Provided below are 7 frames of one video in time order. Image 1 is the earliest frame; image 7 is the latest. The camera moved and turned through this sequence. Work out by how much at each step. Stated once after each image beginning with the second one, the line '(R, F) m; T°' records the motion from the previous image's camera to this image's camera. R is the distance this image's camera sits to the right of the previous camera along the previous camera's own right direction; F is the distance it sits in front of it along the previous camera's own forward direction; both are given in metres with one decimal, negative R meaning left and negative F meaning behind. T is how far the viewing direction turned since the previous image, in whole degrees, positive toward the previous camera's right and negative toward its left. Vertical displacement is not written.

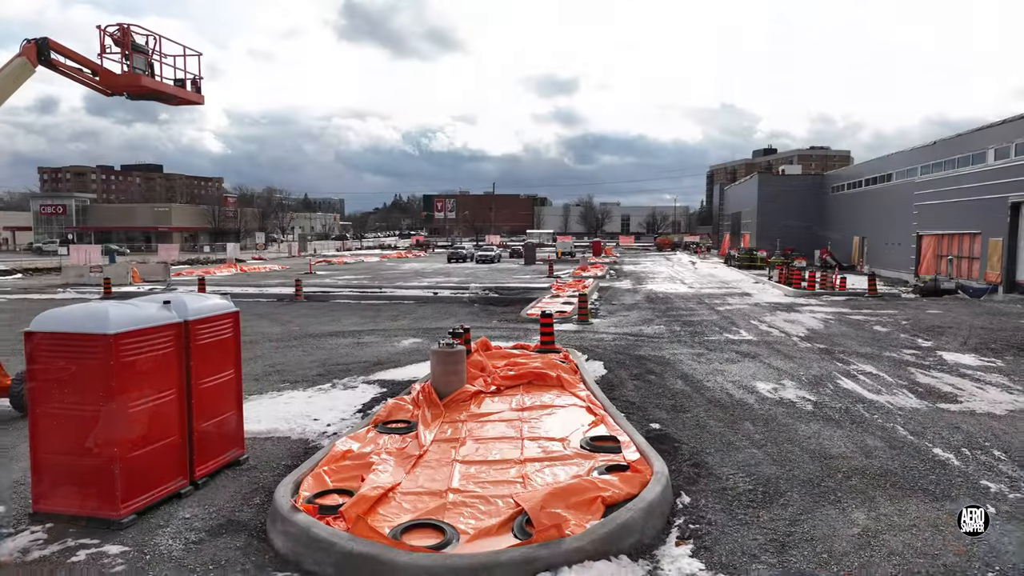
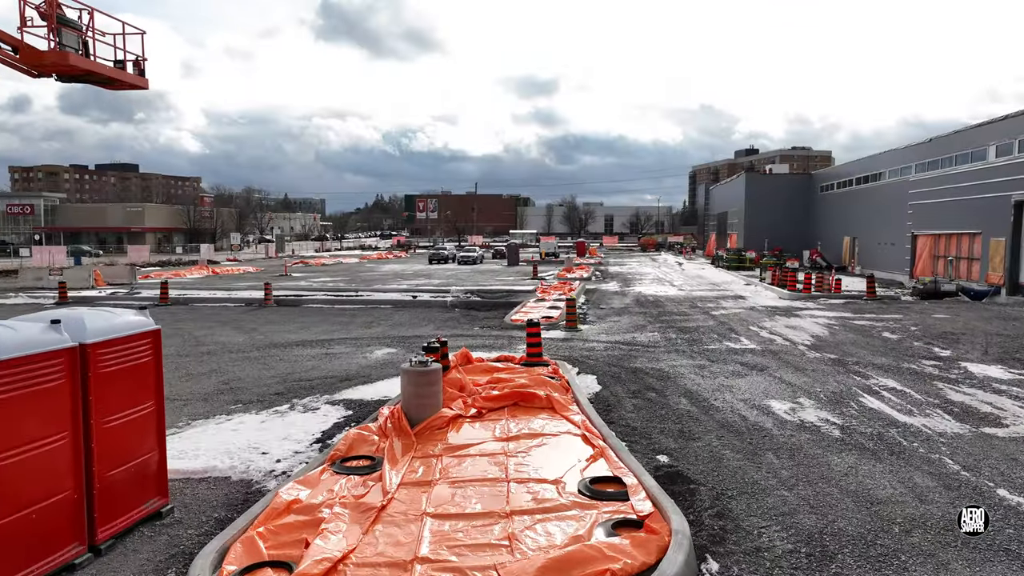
(0.0, +1.2) m; +1°
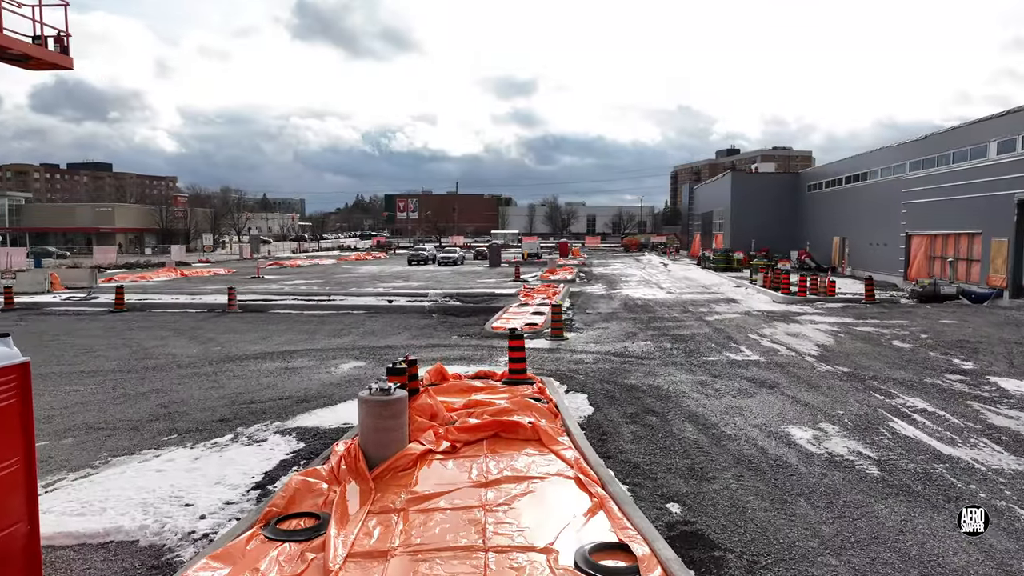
(0.0, +1.3) m; +1°
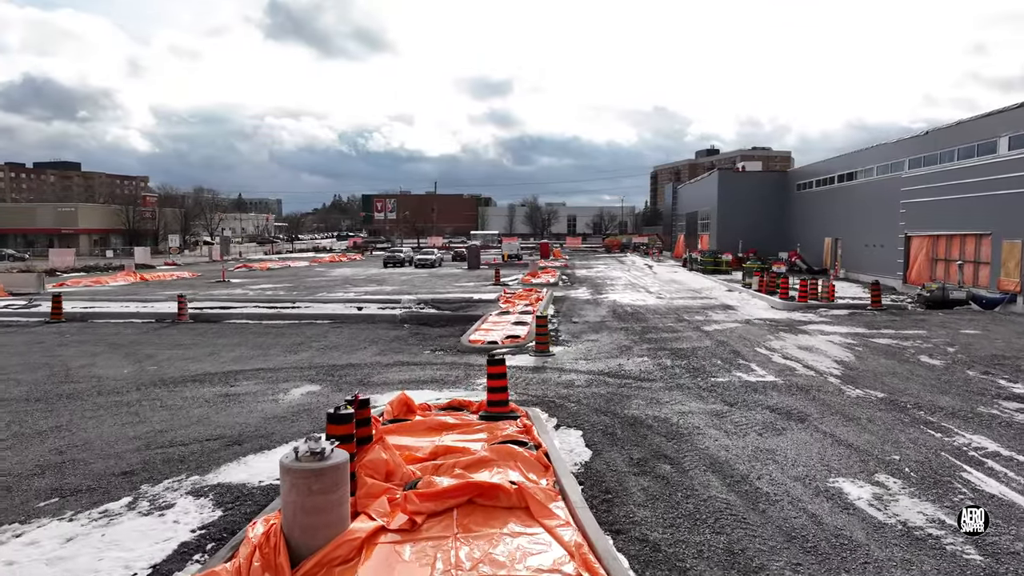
(0.0, +1.7) m; +2°
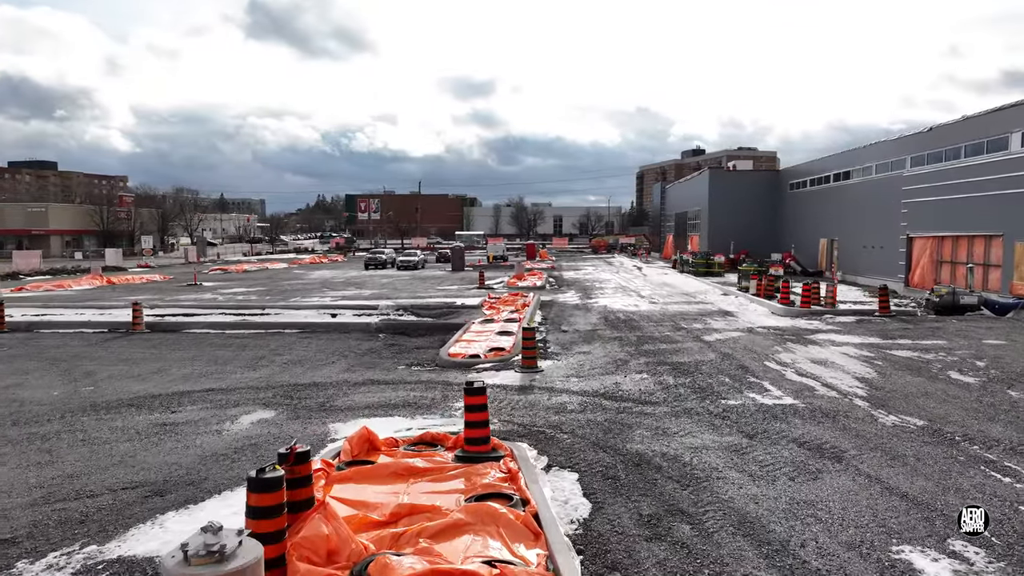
(0.0, +1.4) m; +1°
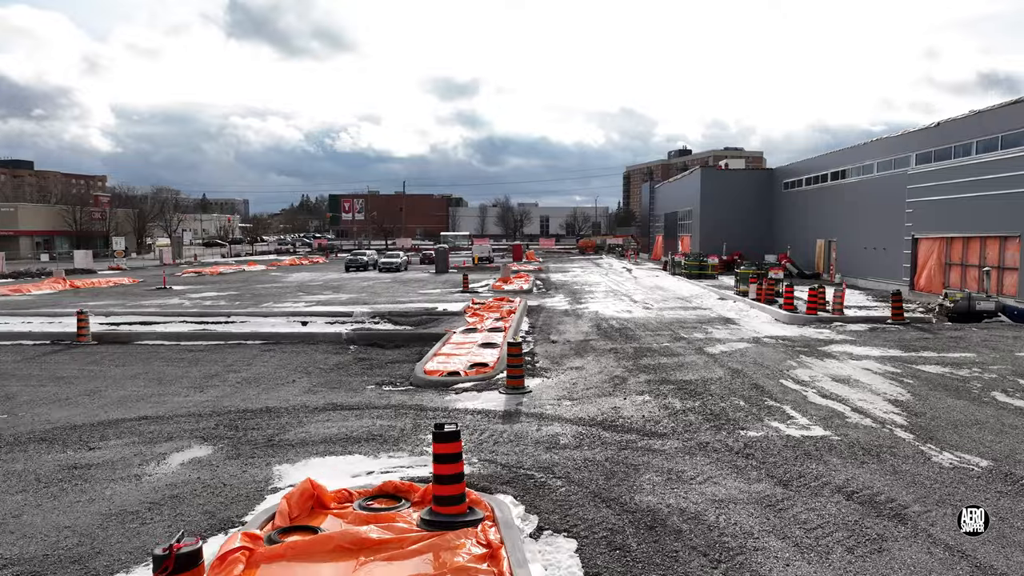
(0.0, +1.5) m; +1°
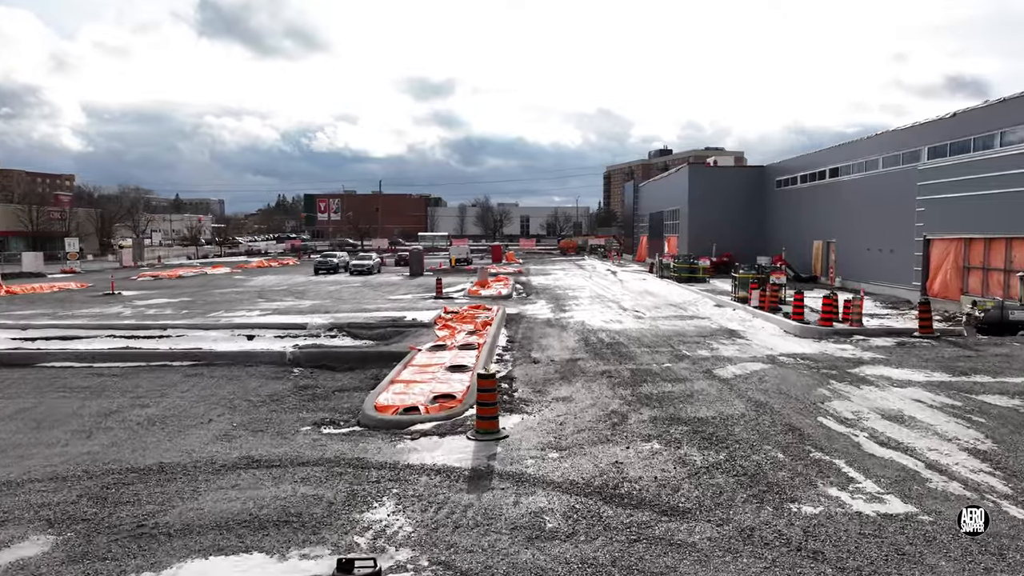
(+0.1, +2.3) m; +1°
